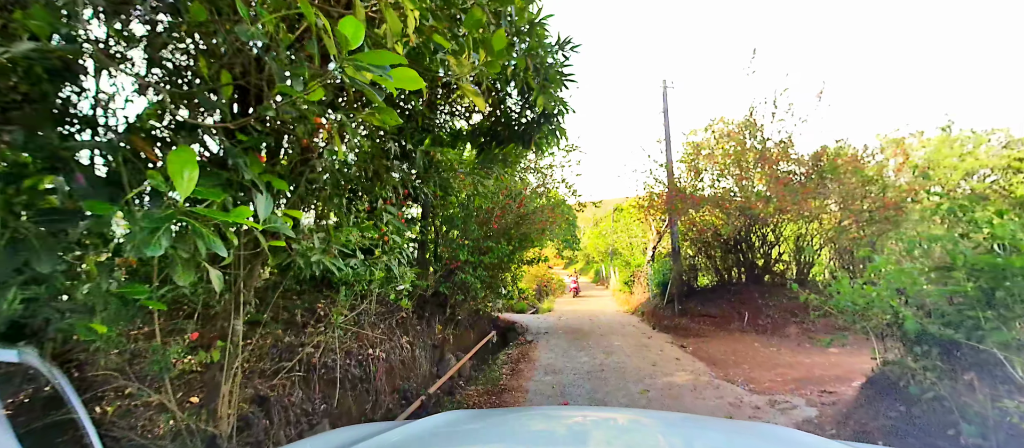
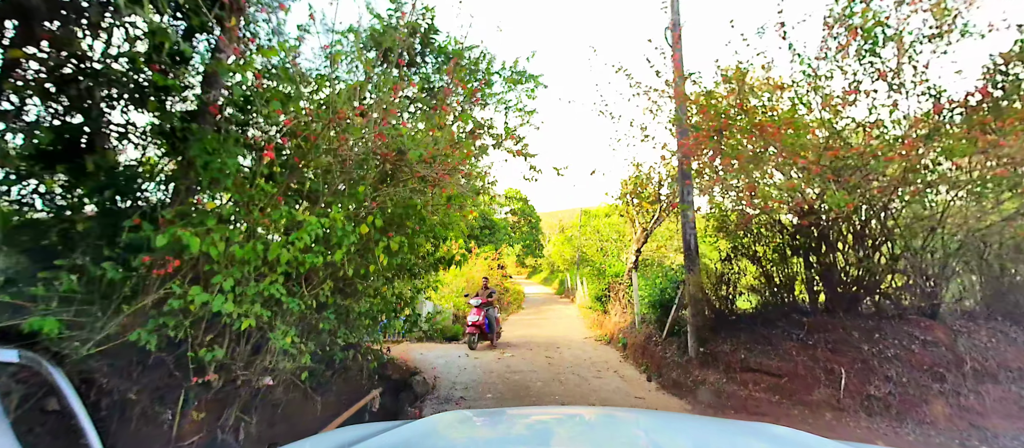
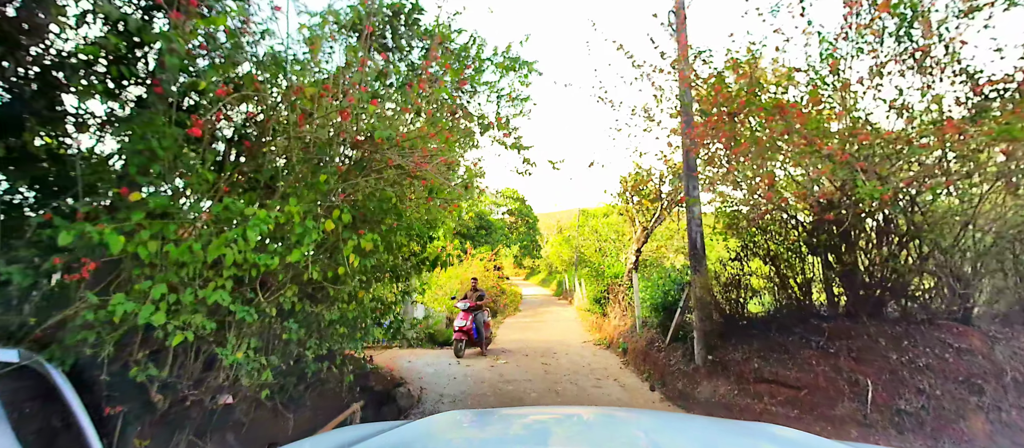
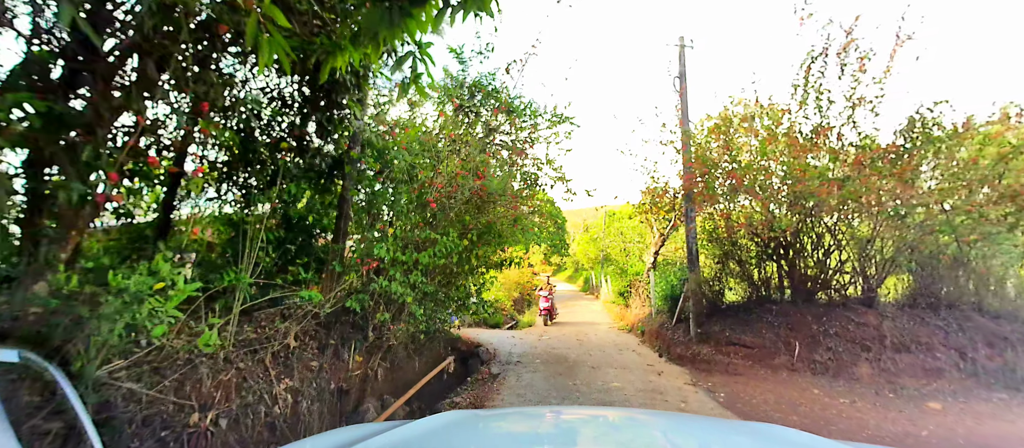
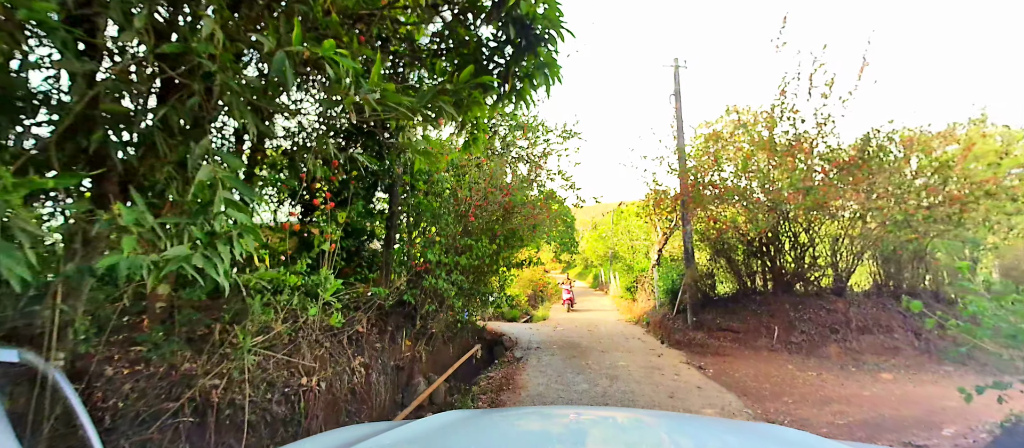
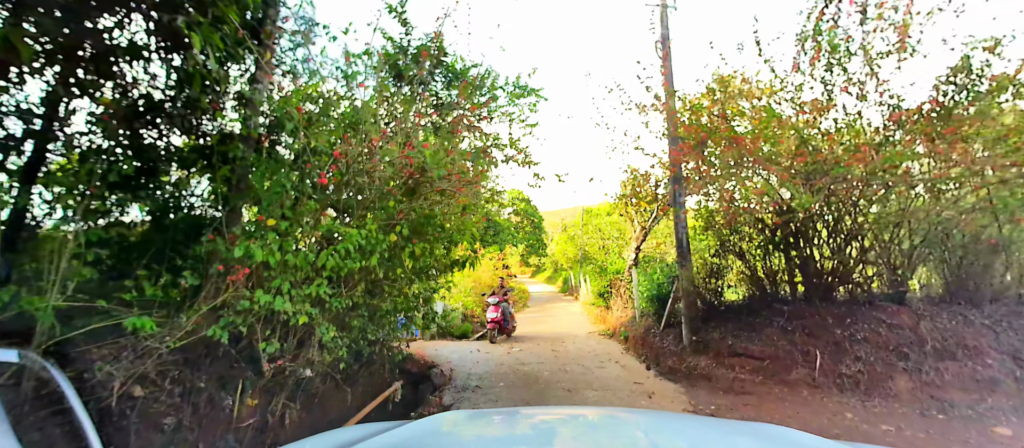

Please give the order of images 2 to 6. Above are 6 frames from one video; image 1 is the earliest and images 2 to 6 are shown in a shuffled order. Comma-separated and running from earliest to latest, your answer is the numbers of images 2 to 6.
5, 4, 6, 2, 3
